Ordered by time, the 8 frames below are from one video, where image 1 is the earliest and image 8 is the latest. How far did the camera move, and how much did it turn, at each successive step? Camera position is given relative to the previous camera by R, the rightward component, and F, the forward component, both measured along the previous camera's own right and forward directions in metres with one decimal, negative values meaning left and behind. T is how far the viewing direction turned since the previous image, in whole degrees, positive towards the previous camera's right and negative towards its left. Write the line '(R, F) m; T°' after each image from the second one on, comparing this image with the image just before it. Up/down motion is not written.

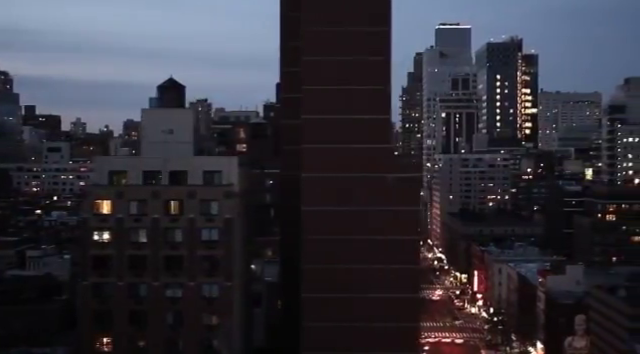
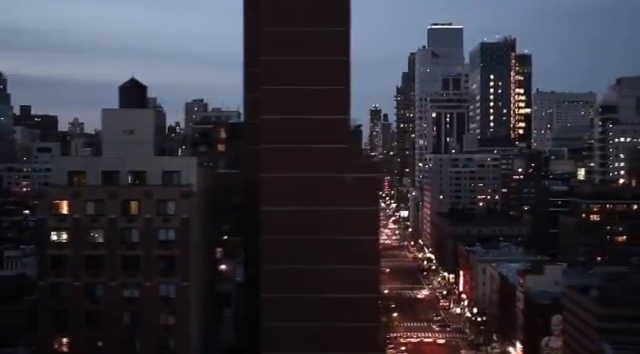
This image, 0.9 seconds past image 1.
(+1.3, 0.0) m; 0°
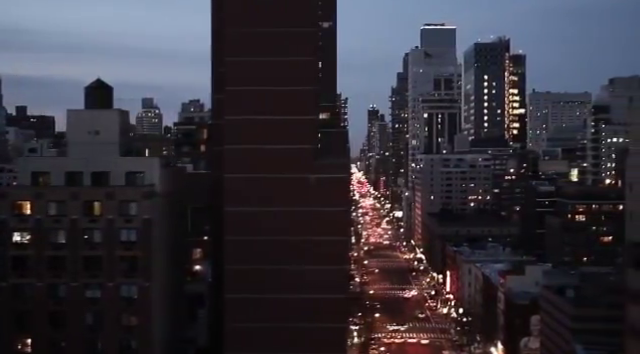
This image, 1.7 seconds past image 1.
(+1.1, 0.0) m; 0°
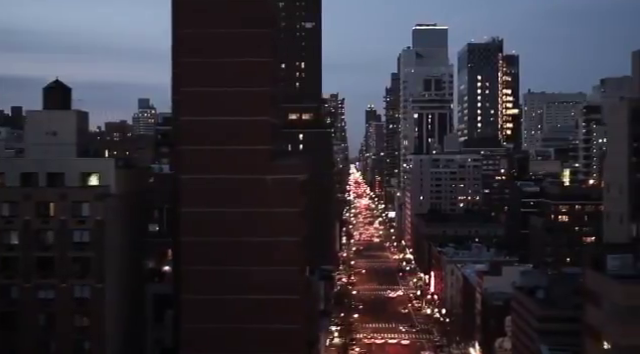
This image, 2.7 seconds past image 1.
(+1.4, 0.0) m; 0°
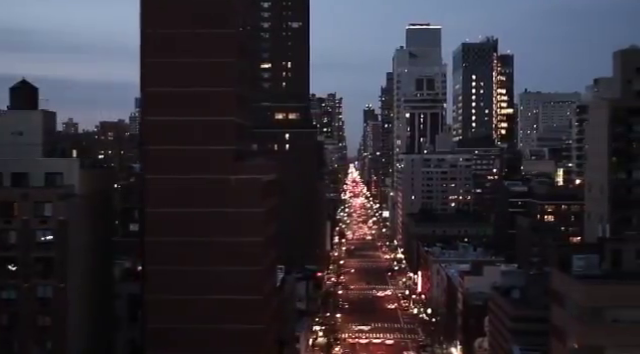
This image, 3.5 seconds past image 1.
(+1.1, 0.0) m; 0°
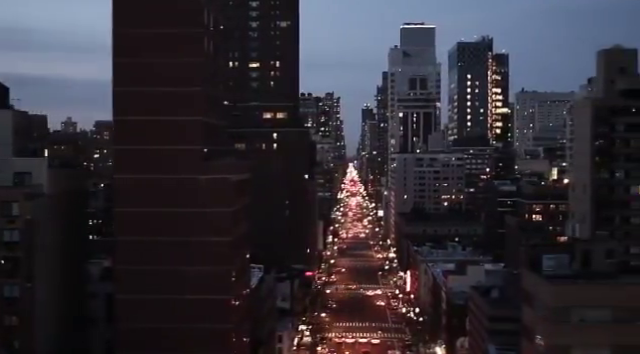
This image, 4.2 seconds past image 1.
(+1.0, 0.0) m; 0°
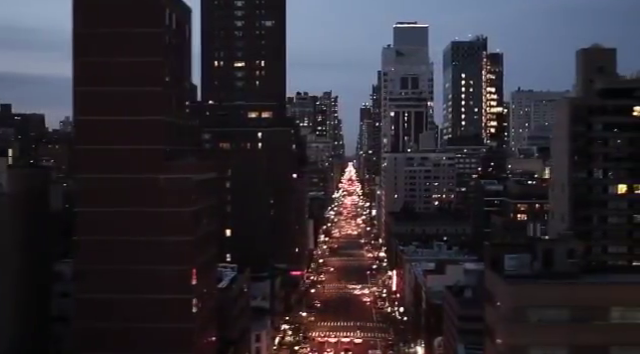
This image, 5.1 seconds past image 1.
(+1.3, 0.0) m; 0°
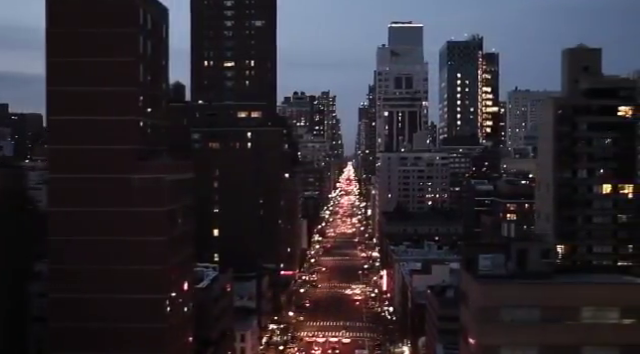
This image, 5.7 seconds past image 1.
(+0.9, 0.0) m; 0°
